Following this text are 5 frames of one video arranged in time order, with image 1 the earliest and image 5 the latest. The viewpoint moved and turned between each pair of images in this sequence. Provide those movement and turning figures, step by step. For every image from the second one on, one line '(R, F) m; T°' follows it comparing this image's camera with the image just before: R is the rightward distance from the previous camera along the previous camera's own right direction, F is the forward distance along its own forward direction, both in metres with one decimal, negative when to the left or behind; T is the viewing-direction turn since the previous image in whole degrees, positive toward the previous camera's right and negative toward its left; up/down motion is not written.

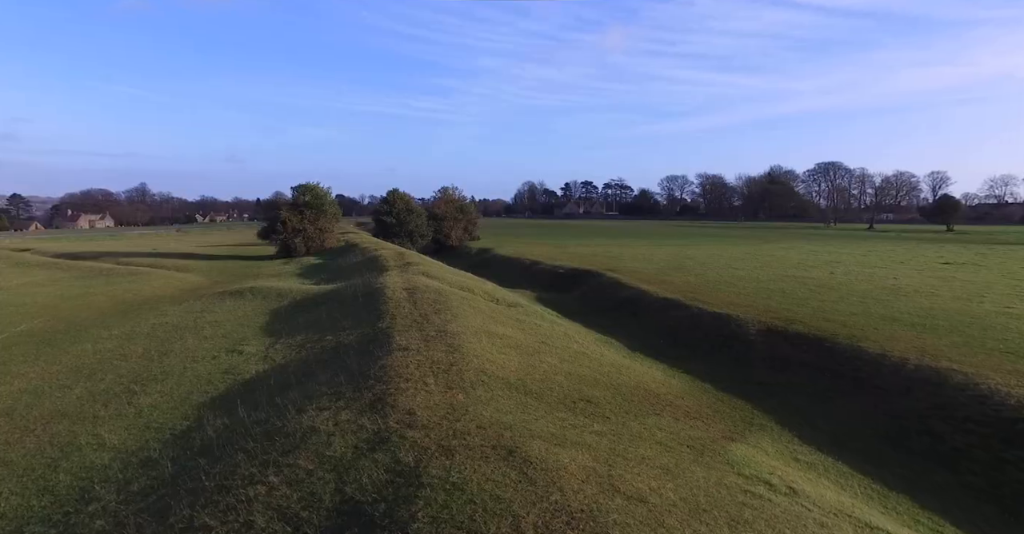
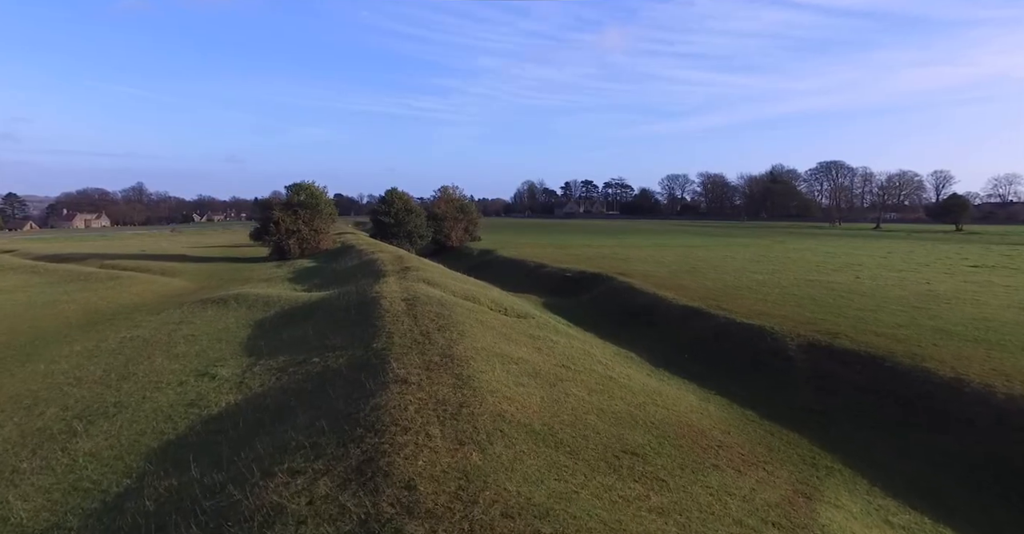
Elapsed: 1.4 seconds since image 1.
(-0.4, +2.4) m; 0°
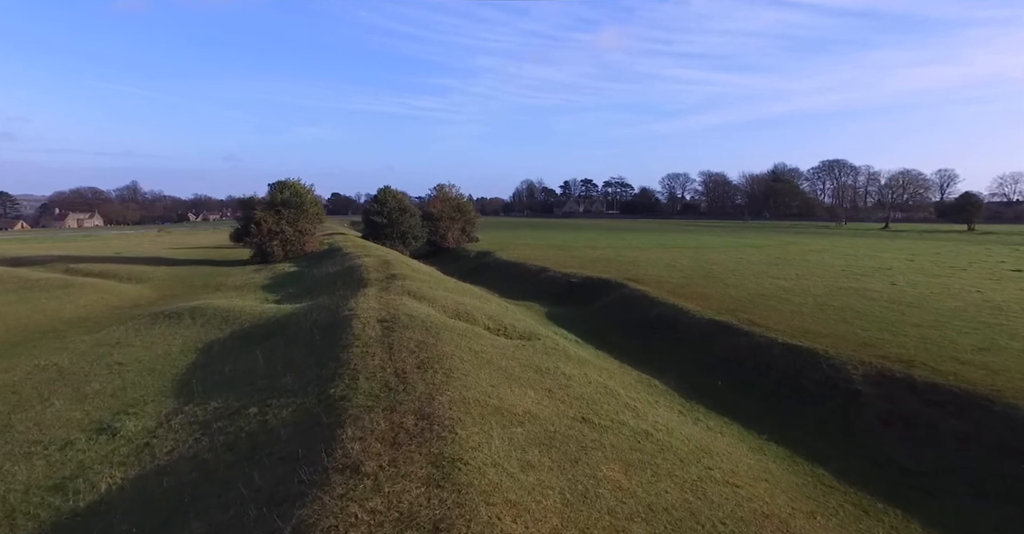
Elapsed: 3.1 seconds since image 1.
(-0.1, +3.8) m; 0°
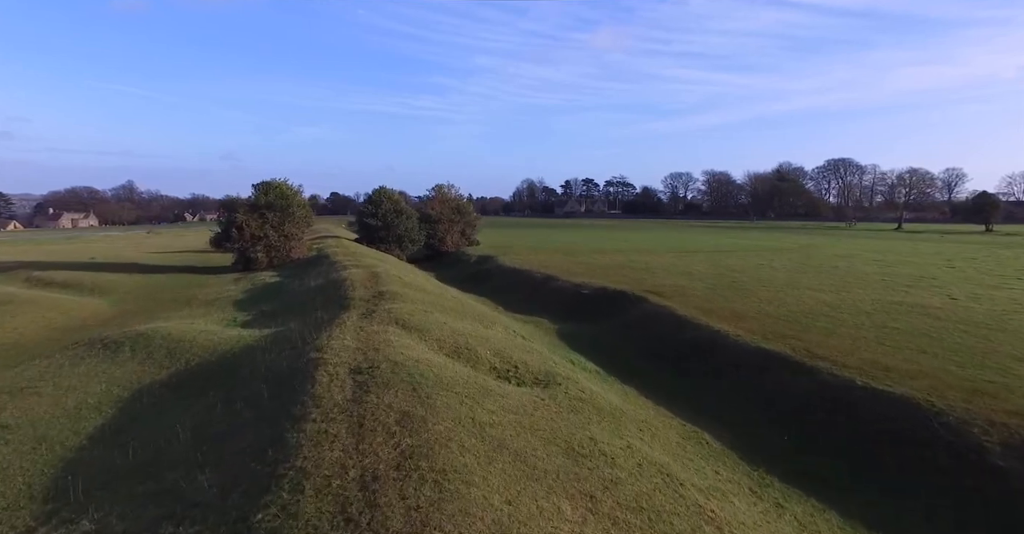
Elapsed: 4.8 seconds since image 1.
(-0.3, +4.2) m; 0°
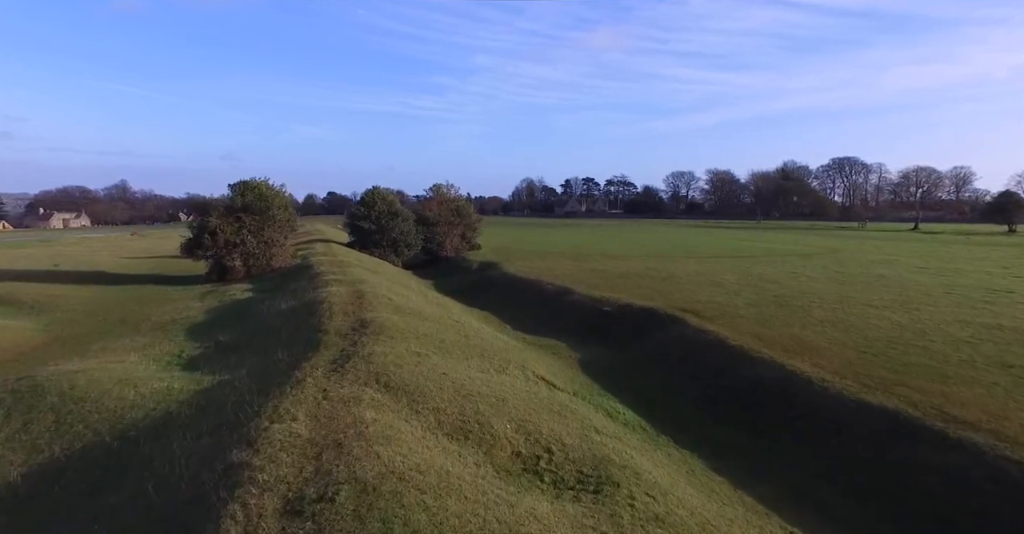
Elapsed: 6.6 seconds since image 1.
(-0.6, +5.2) m; 0°
